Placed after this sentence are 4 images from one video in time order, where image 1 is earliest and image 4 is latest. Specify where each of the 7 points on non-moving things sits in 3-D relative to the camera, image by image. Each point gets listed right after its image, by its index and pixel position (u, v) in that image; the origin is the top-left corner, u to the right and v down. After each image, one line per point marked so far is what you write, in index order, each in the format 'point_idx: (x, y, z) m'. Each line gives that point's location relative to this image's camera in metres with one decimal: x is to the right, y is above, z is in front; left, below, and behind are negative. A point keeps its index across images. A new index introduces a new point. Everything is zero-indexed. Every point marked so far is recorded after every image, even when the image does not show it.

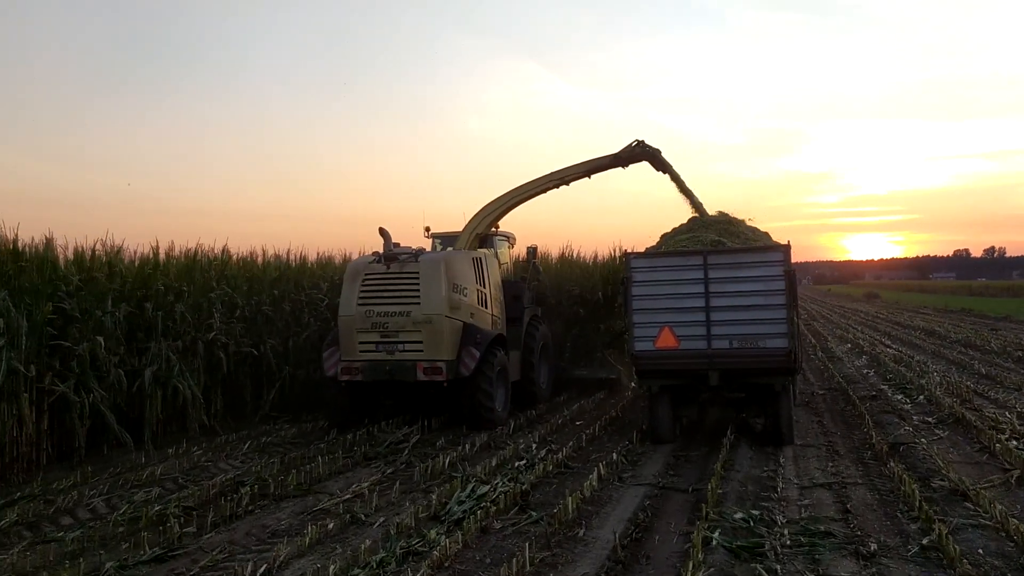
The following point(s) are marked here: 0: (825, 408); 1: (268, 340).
0: (+3.5, -1.3, +10.7) m
1: (-2.5, -0.5, +9.8) m
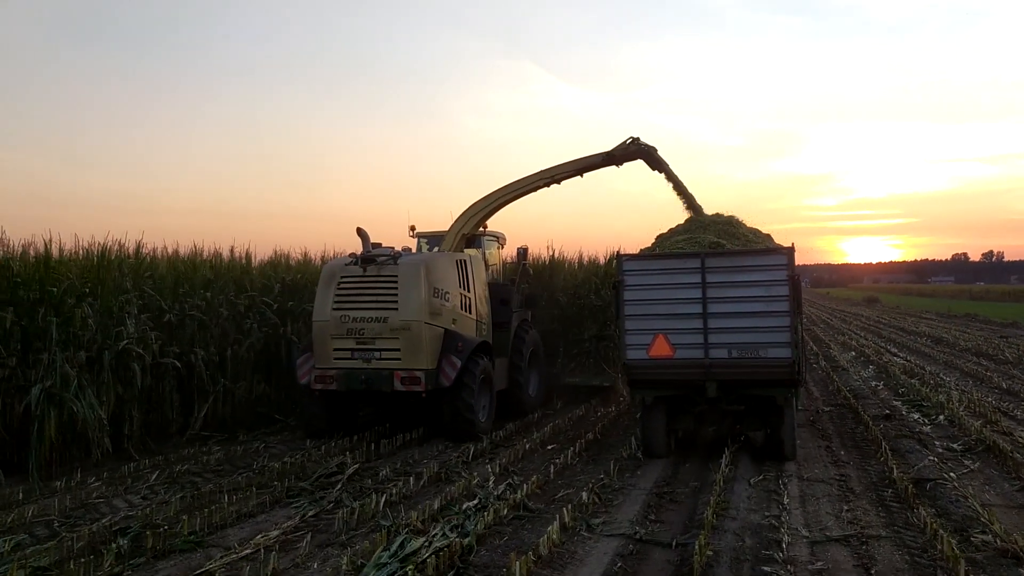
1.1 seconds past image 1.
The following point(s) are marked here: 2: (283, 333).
0: (+3.2, -1.4, +9.5) m
1: (-2.8, -0.6, +8.6) m
2: (-2.4, -0.5, +9.9) m
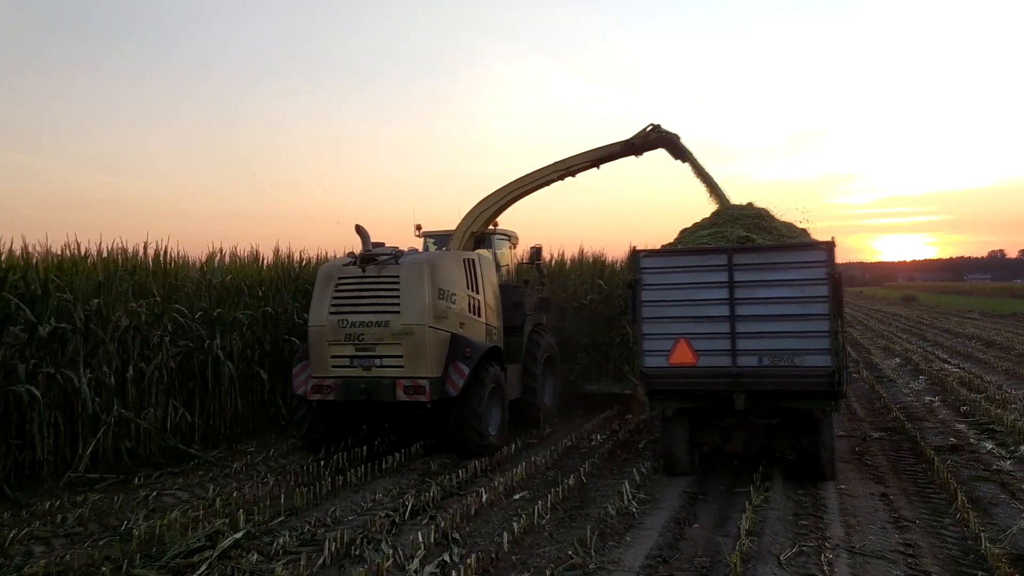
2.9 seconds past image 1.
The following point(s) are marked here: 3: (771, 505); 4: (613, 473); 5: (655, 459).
0: (+3.0, -1.4, +7.5) m
1: (-3.1, -0.6, +6.9) m
2: (-2.6, -0.5, +8.2) m
3: (+1.6, -1.4, +6.0) m
4: (+0.7, -1.4, +7.0) m
5: (+1.3, -1.4, +8.2) m
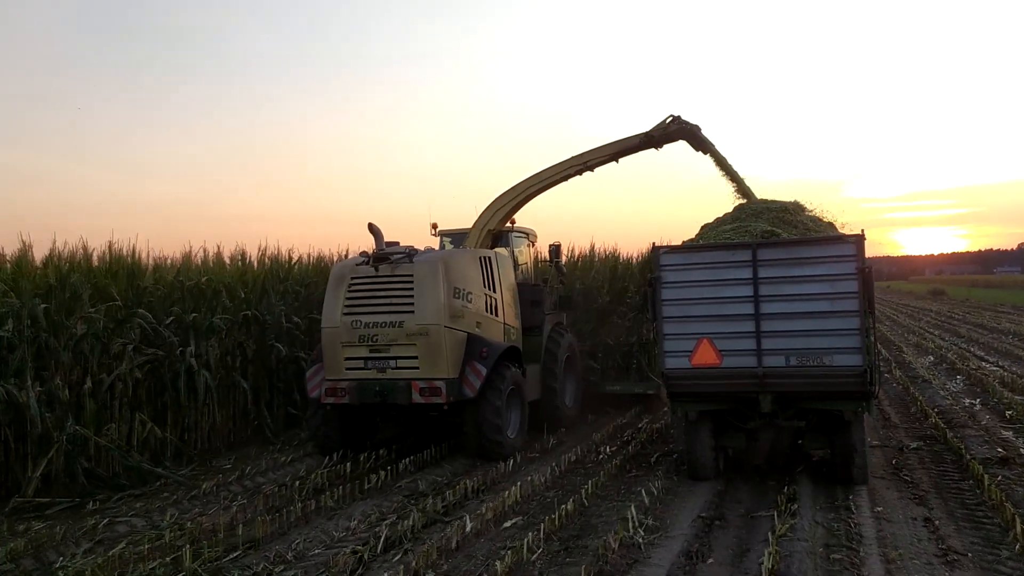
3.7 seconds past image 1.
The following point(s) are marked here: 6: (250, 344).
0: (+2.9, -1.3, +6.7) m
1: (-3.1, -0.6, +6.2) m
2: (-2.6, -0.5, +7.5) m
3: (+1.6, -1.3, +5.2) m
4: (+0.7, -1.3, +6.2) m
5: (+1.3, -1.4, +7.5) m
6: (-2.3, -0.5, +8.4) m
